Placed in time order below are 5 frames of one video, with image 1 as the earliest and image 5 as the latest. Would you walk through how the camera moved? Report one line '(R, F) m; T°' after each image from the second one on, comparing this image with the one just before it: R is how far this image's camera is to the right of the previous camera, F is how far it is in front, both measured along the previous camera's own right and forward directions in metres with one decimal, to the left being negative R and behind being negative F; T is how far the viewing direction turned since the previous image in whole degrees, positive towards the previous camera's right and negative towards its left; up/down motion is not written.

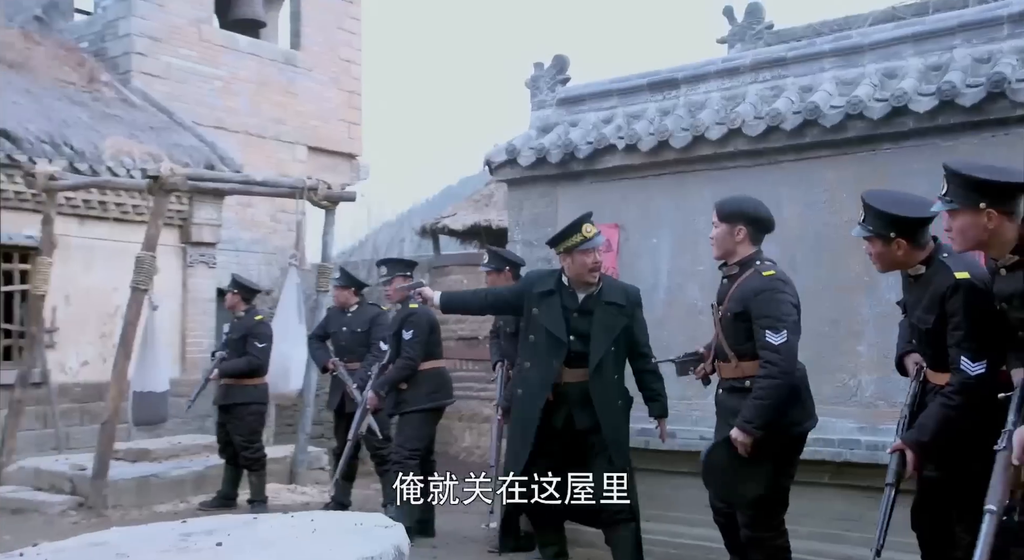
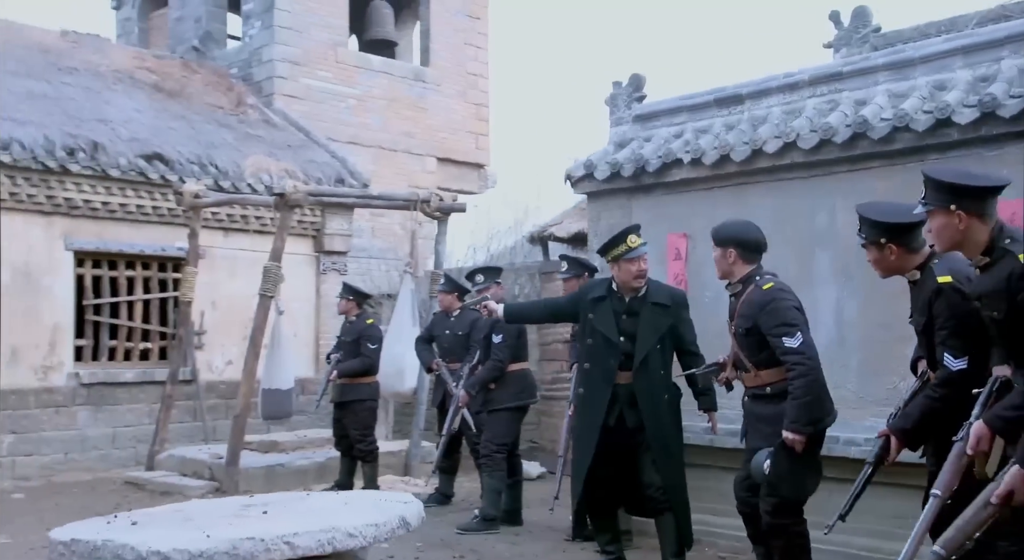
(+0.5, -0.4) m; -9°
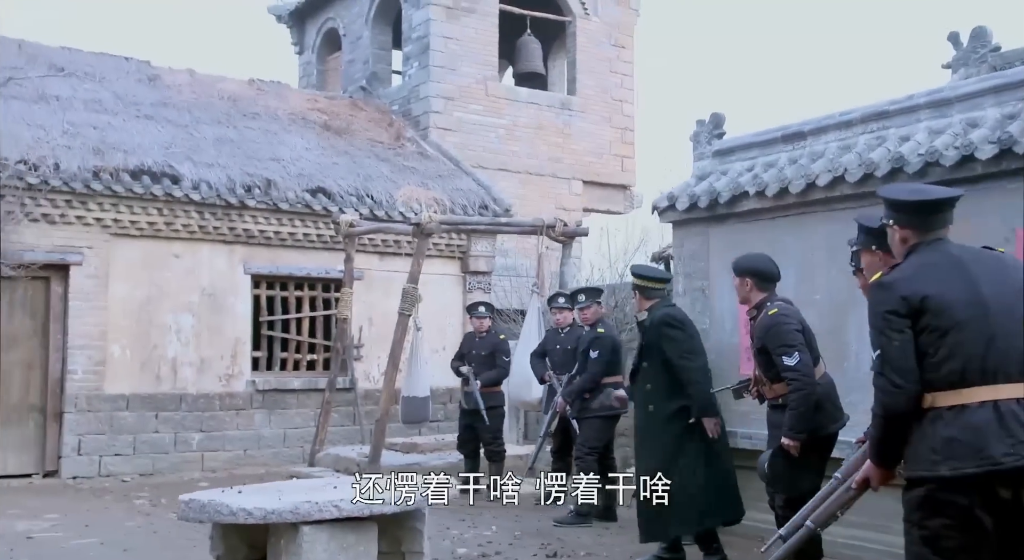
(+0.7, -0.8) m; -10°
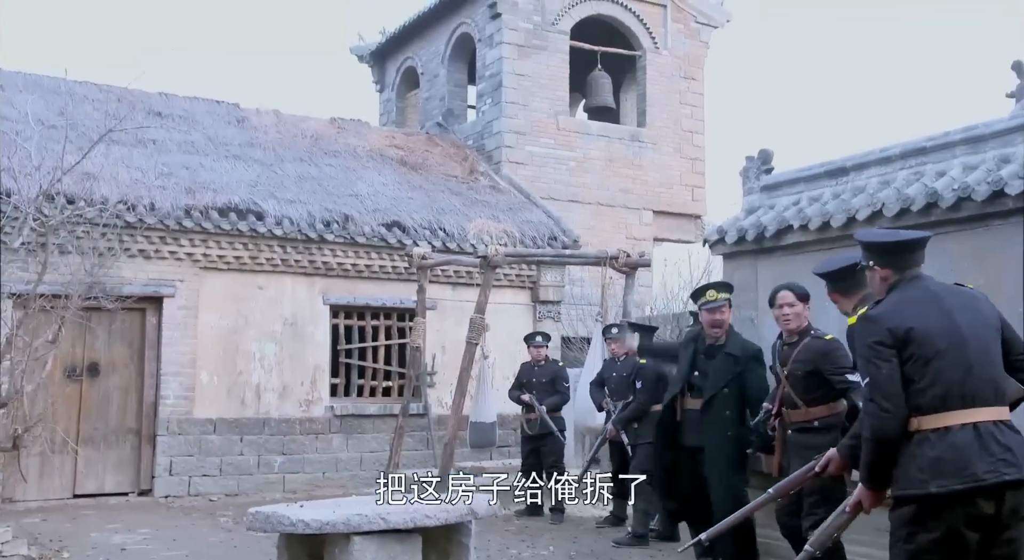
(+0.2, -0.4) m; -5°
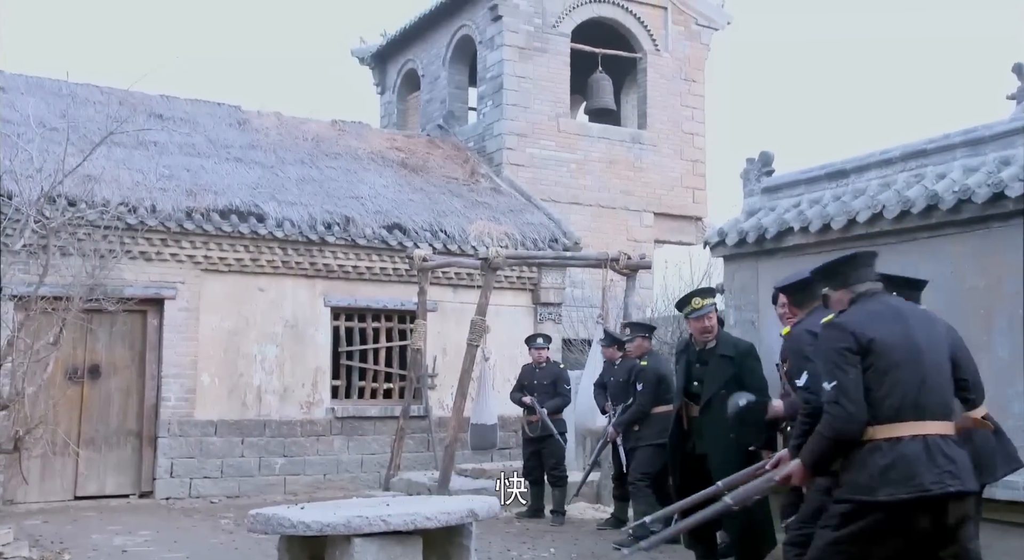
(0.0, 0.0) m; 0°
